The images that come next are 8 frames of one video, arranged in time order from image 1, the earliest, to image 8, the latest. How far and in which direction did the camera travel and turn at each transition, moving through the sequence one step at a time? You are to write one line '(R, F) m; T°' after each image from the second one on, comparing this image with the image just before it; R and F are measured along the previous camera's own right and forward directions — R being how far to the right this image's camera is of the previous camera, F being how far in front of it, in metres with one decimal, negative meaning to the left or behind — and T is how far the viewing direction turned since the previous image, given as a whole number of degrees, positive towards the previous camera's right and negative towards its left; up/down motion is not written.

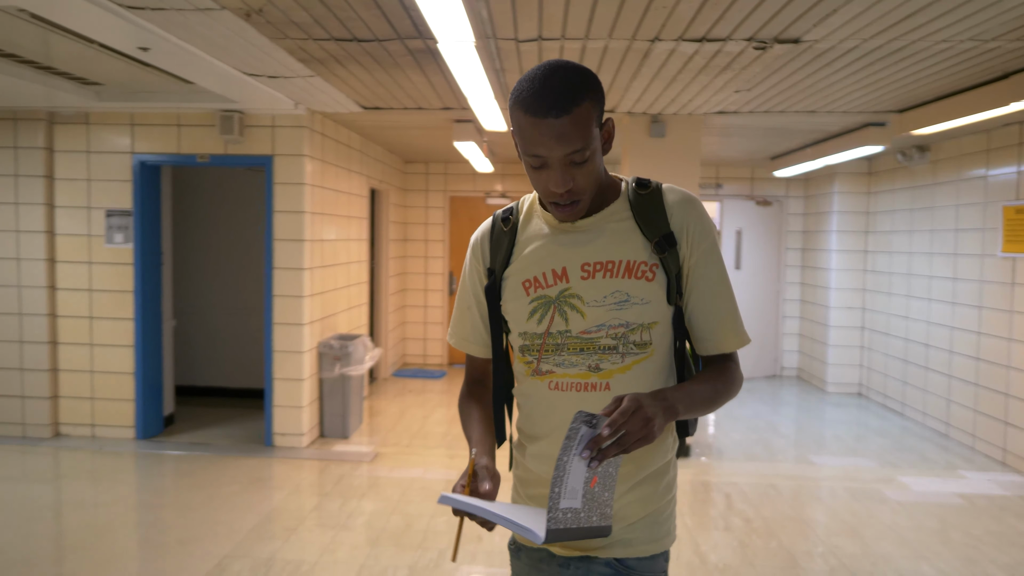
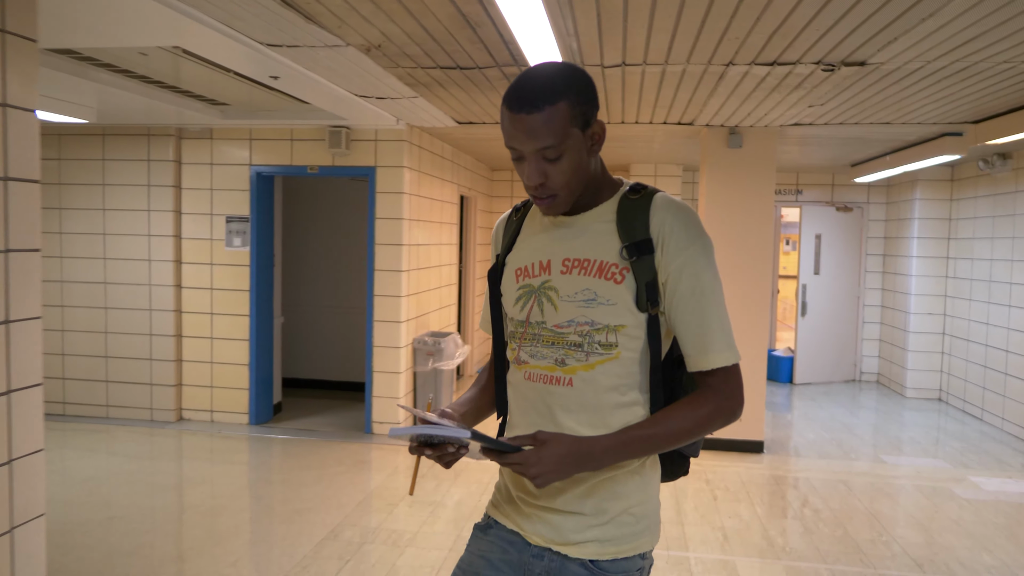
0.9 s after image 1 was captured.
(0.0, -0.3) m; -5°
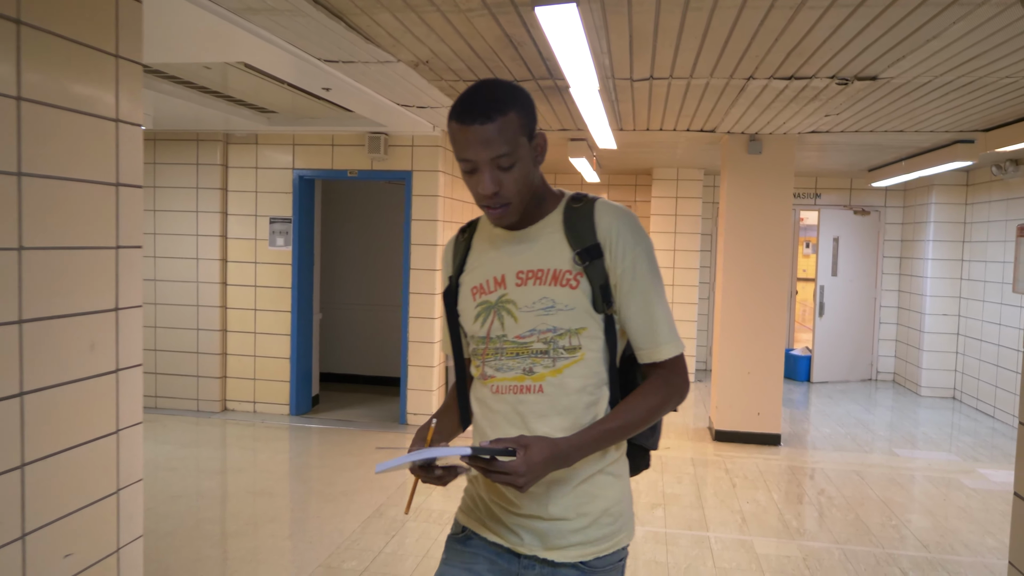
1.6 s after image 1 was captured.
(-0.1, -0.3) m; -1°
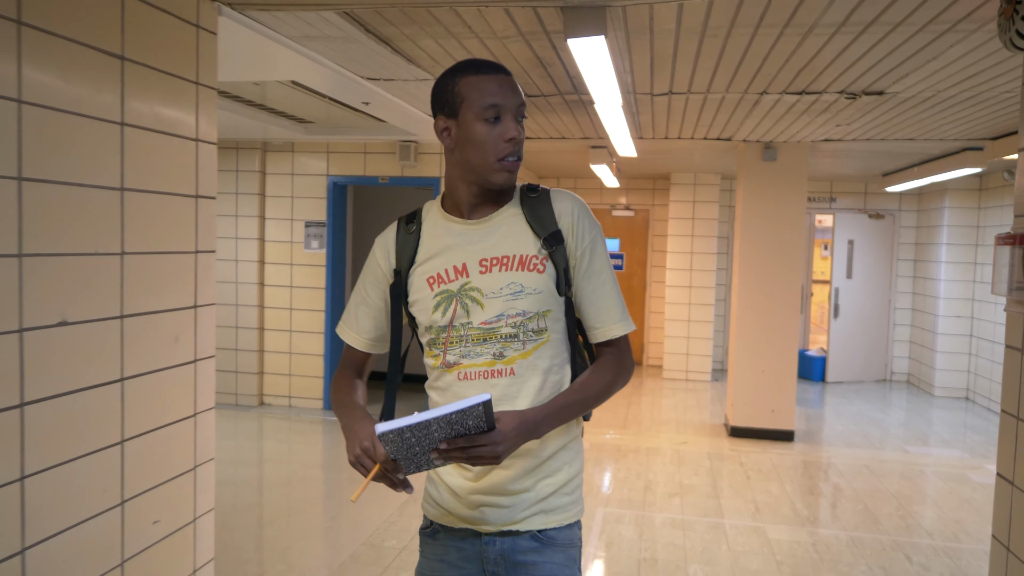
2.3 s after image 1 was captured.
(0.0, -0.3) m; -1°
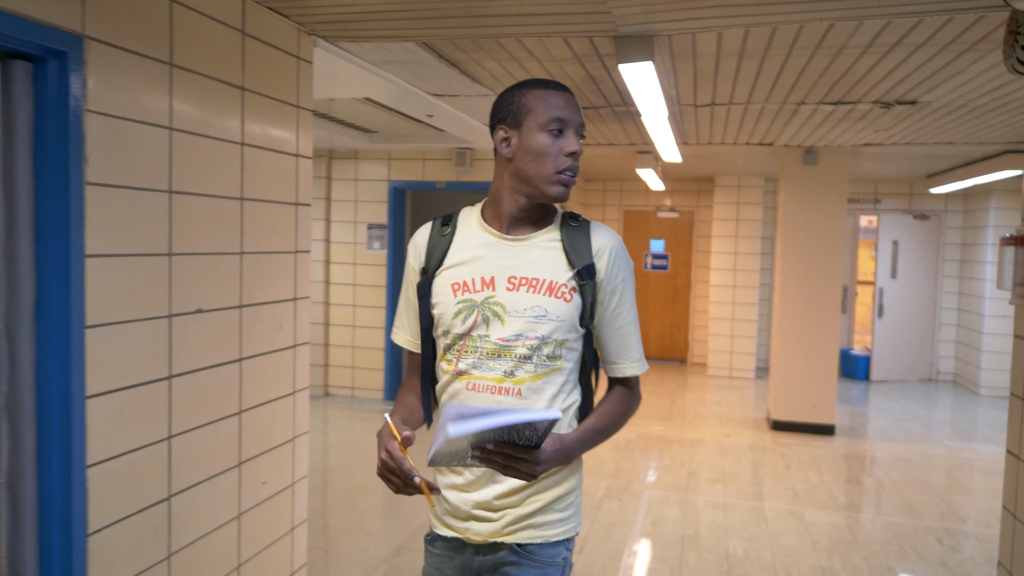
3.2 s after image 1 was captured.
(0.0, -0.3) m; -3°
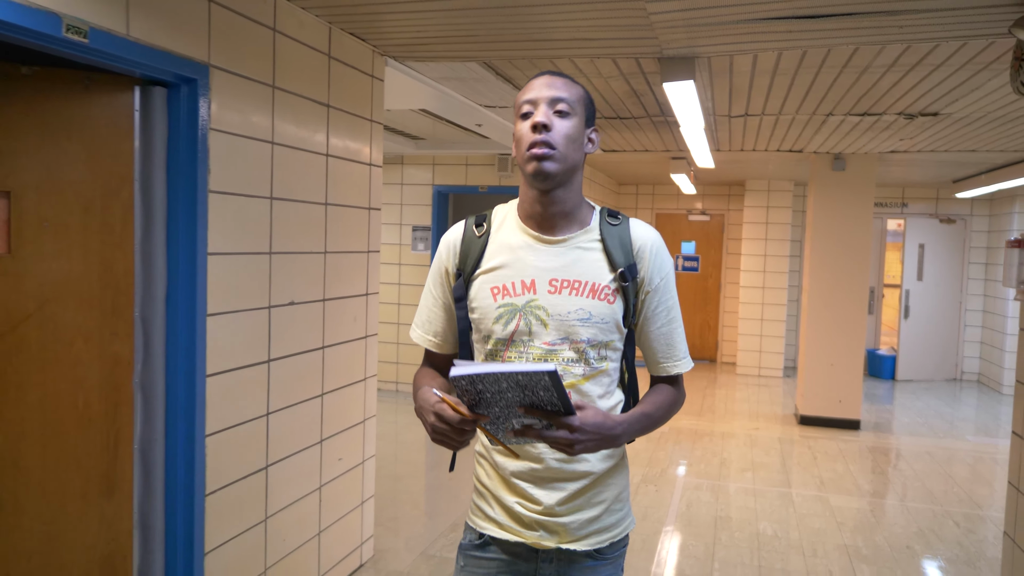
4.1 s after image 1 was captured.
(-0.1, -0.3) m; -2°
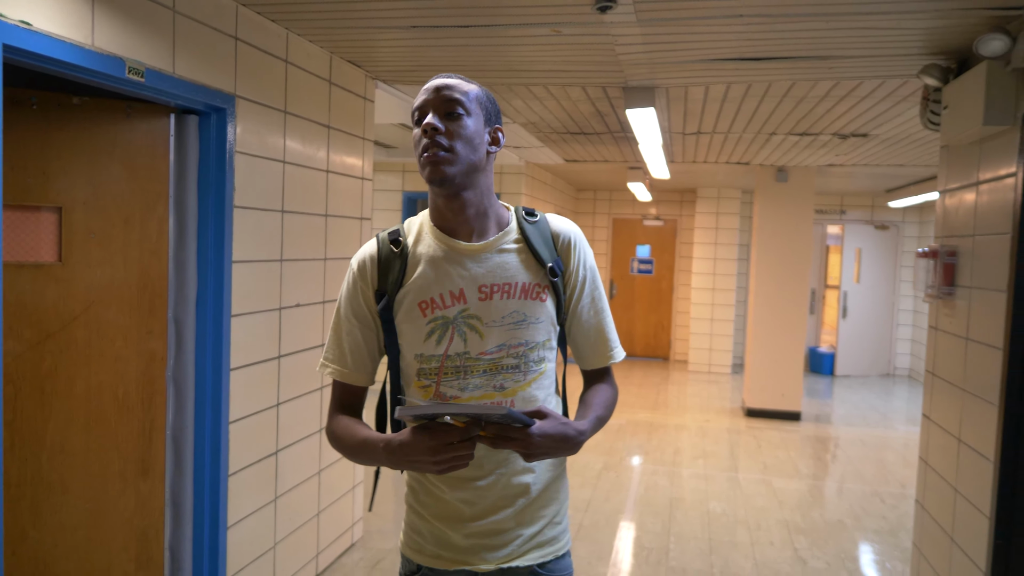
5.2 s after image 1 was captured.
(-0.1, -0.3) m; +3°
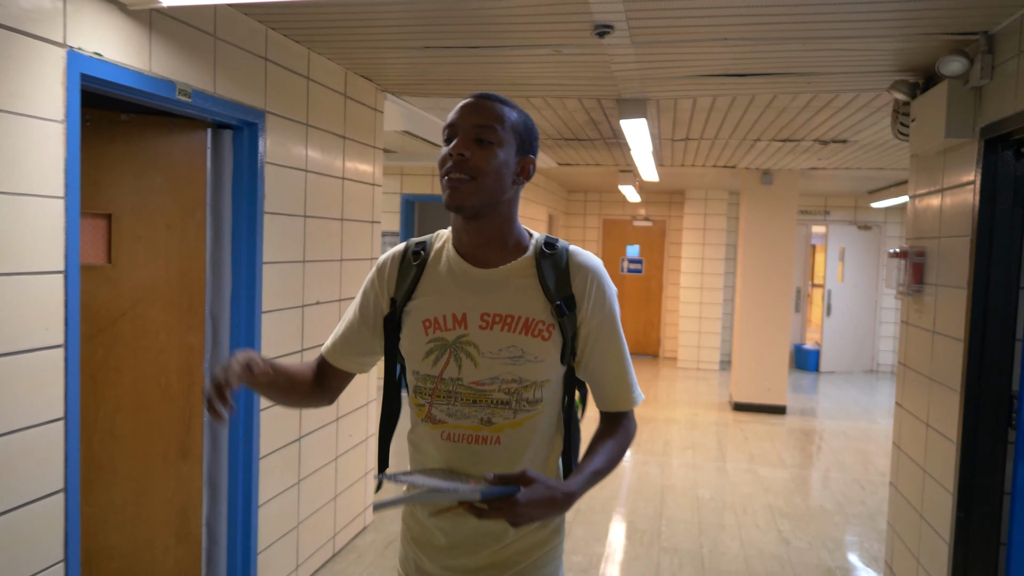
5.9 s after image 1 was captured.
(-0.1, -0.2) m; +1°
